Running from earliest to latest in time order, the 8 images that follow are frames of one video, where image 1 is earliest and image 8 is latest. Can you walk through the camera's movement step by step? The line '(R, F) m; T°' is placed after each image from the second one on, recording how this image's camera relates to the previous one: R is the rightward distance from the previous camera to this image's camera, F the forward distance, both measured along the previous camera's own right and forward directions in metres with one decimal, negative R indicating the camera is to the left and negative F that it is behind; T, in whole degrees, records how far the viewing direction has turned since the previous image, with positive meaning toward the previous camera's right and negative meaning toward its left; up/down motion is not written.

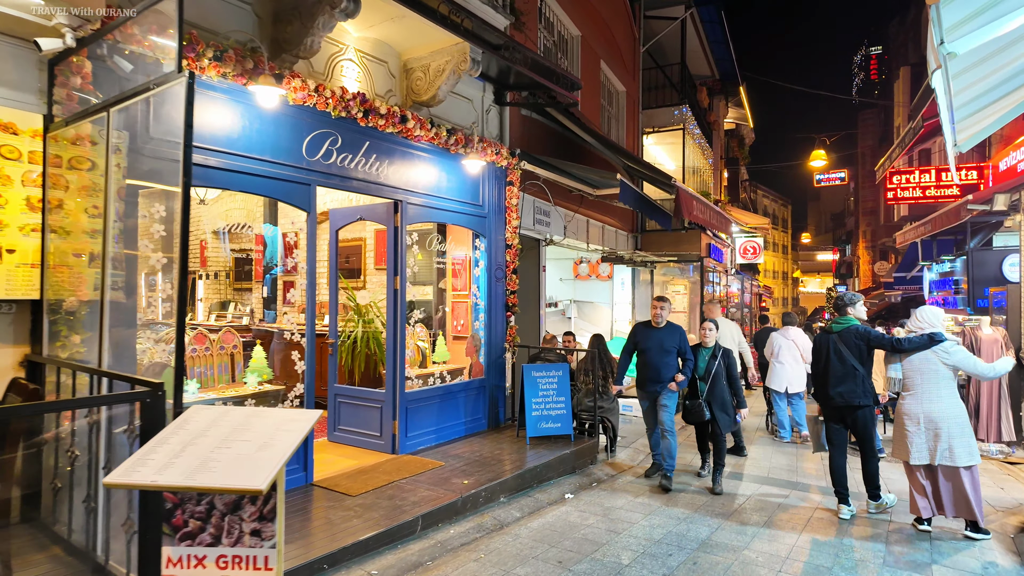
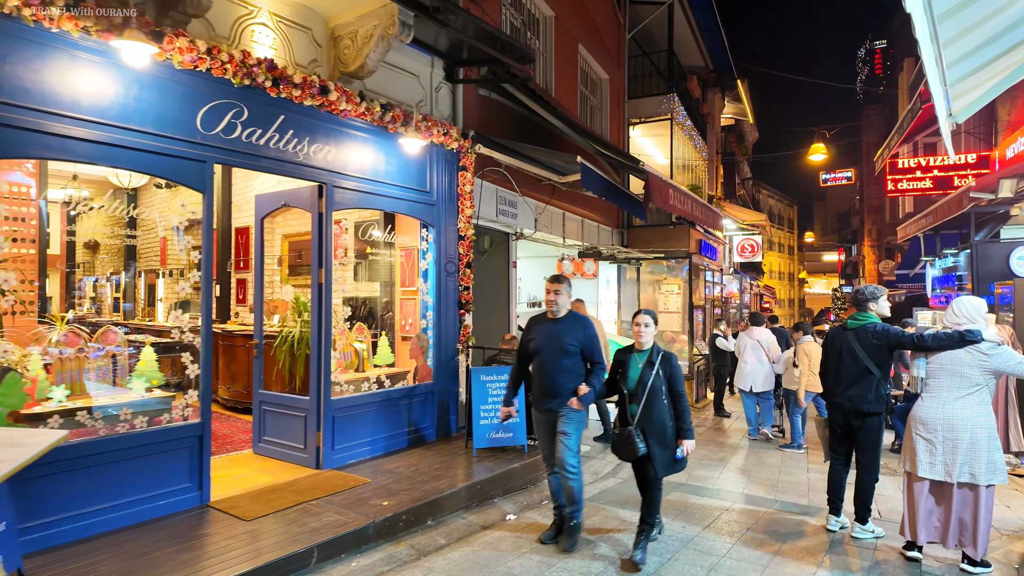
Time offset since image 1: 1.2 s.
(+0.6, +0.6) m; -1°
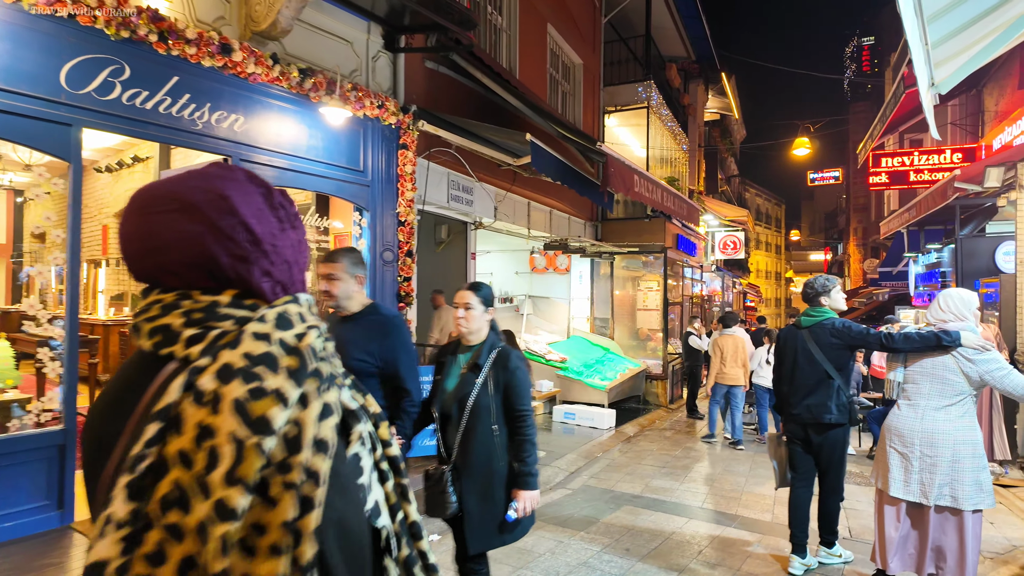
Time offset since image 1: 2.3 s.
(+0.5, +0.6) m; +1°
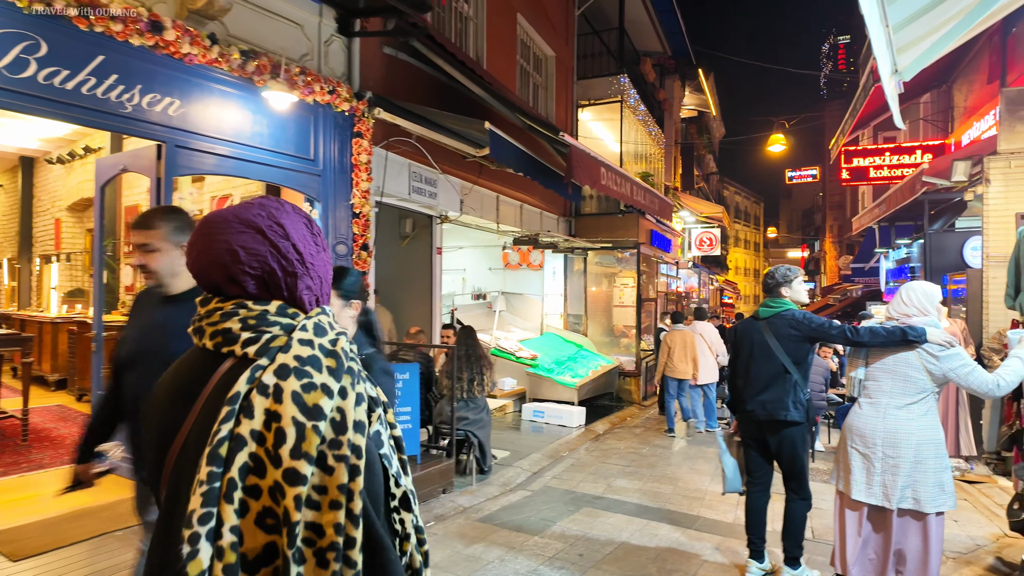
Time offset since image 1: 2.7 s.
(+0.2, +0.2) m; +2°
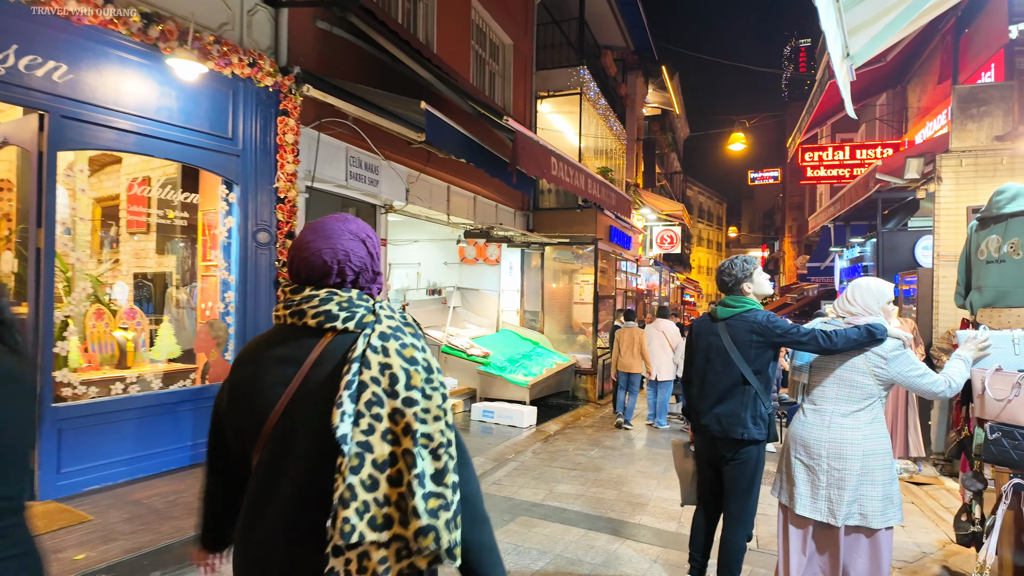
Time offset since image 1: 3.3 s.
(+0.3, +0.3) m; +3°
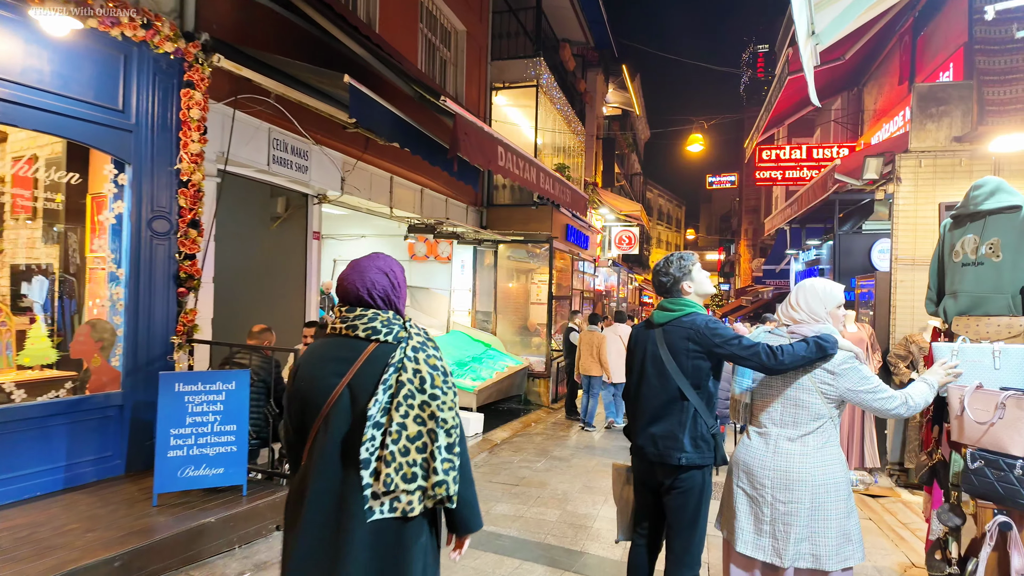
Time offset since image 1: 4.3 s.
(+0.2, +0.5) m; +4°
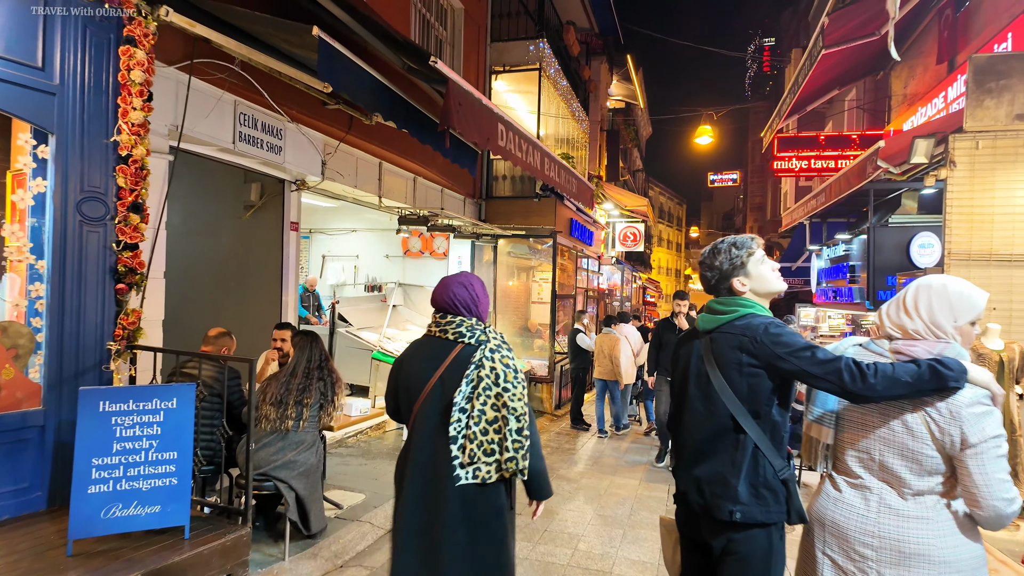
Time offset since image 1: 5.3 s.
(0.0, +0.7) m; 0°
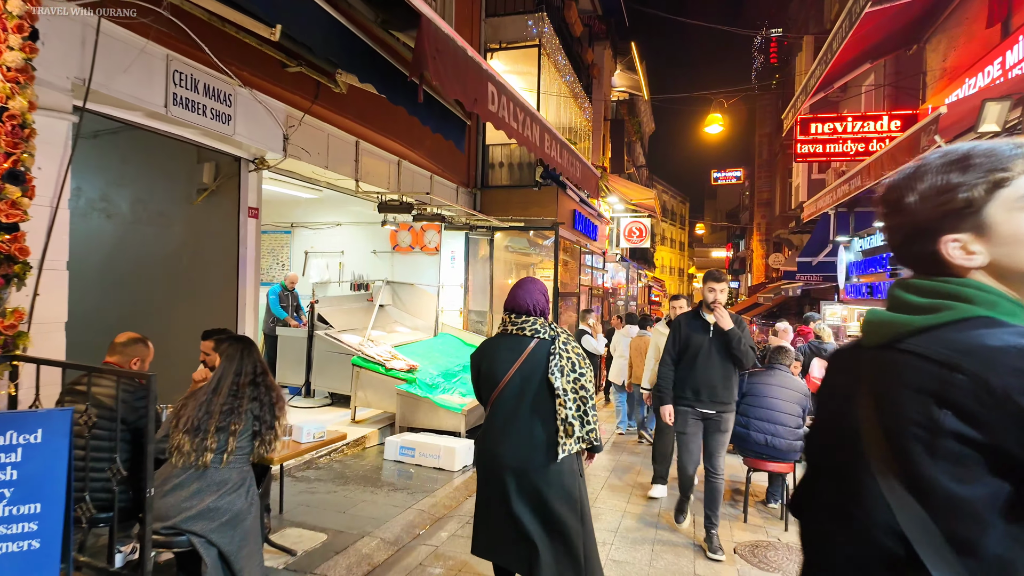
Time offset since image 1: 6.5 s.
(+0.1, +0.9) m; 0°
